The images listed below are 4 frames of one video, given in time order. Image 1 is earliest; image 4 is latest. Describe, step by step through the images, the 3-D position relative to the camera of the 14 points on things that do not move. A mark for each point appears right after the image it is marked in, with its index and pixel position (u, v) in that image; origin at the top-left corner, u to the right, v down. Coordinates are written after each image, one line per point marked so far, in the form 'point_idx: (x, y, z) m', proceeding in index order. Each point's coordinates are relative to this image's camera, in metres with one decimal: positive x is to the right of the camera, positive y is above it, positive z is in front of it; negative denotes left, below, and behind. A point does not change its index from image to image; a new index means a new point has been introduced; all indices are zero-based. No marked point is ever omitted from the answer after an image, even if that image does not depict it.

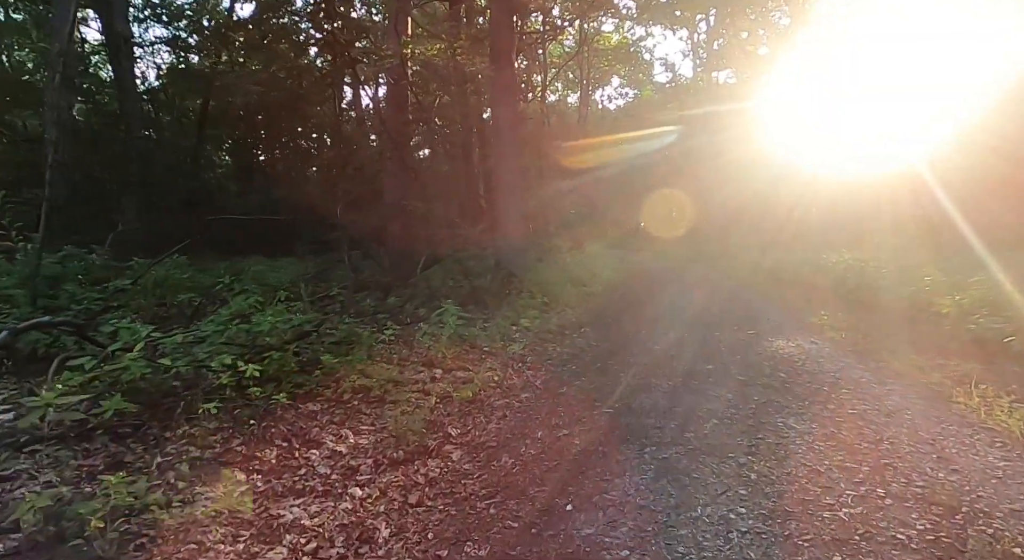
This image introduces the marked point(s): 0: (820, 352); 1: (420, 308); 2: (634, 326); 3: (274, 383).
0: (+3.6, -0.8, +6.6) m
1: (-1.3, -0.4, +7.9) m
2: (+1.9, -0.7, +8.8) m
3: (-1.8, -0.8, +4.3) m
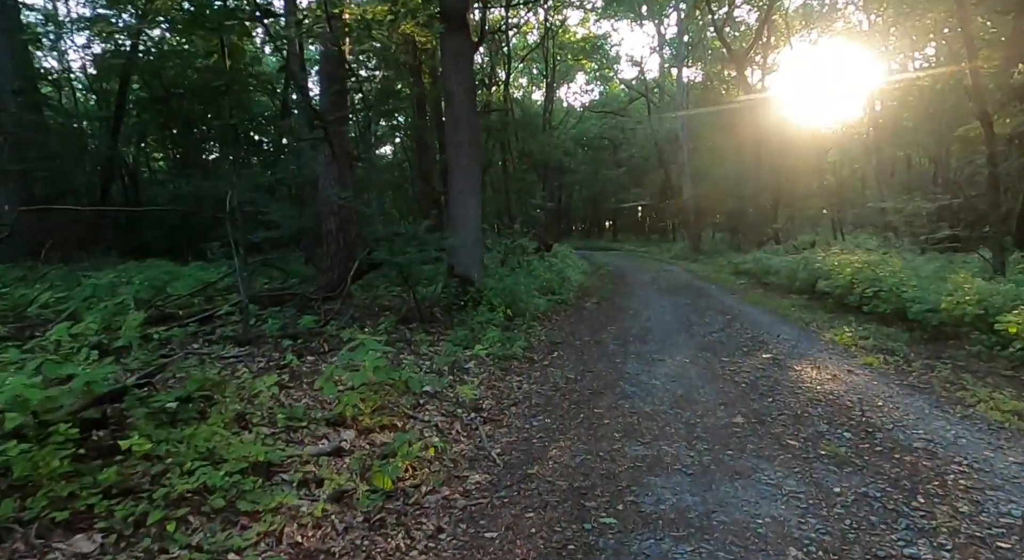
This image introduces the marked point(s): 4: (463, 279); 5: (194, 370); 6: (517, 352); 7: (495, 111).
0: (+3.2, -1.0, +5.0) m
1: (-1.8, -0.6, +6.0) m
2: (+1.4, -0.8, +7.1) m
3: (-2.1, -0.9, +2.4) m
4: (-0.7, 0.0, +8.6) m
5: (-2.2, -0.6, +4.0) m
6: (+0.1, -0.8, +6.6) m
7: (-0.5, +4.9, +16.4) m
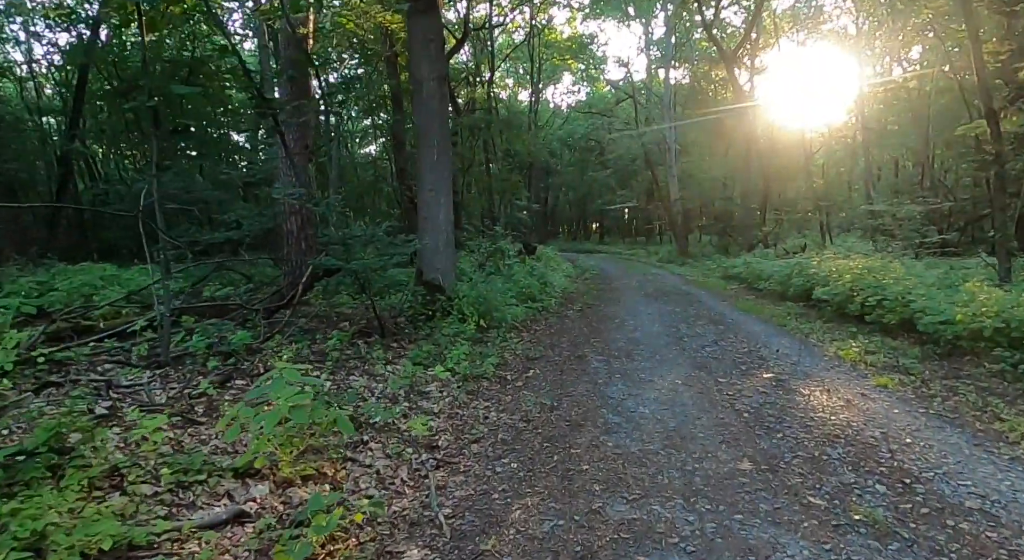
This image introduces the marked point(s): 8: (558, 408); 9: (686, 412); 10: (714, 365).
0: (+2.9, -1.1, +4.3) m
1: (-2.1, -0.6, +5.2) m
2: (+1.0, -0.9, +6.4) m
3: (-2.3, -1.0, +1.6) m
4: (-1.1, -0.1, +7.8) m
5: (-2.5, -0.7, +3.2) m
6: (-0.2, -0.9, +5.8) m
7: (-1.0, +4.7, +15.6) m
8: (+0.4, -1.0, +4.7) m
9: (+1.4, -1.0, +4.5) m
10: (+2.2, -0.9, +6.1) m
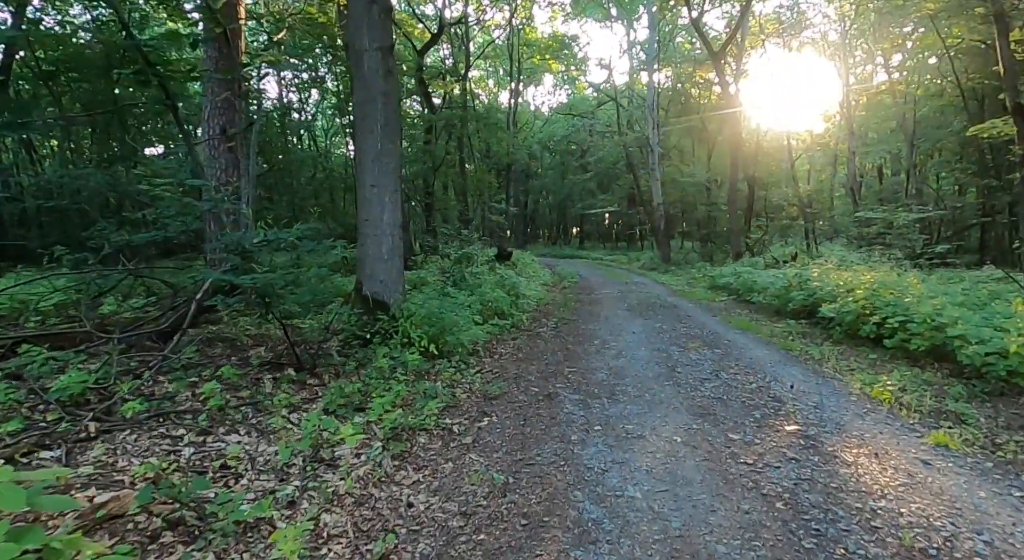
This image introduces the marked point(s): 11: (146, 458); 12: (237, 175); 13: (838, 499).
0: (+2.5, -1.2, +3.1) m
1: (-2.5, -0.8, +3.8) m
2: (+0.6, -1.1, +5.0) m
3: (-2.6, -1.1, +0.1) m
4: (-1.6, -0.2, +6.3) m
5: (-2.8, -0.8, +1.7) m
6: (-0.7, -1.1, +4.5) m
7: (-1.7, +4.5, +14.2) m
8: (0.0, -1.2, +3.3) m
9: (+1.0, -1.2, +3.1) m
10: (+1.8, -1.1, +4.8) m
11: (-2.1, -1.0, +3.3) m
12: (-3.5, +1.3, +7.2) m
13: (+1.8, -1.2, +3.1) m
